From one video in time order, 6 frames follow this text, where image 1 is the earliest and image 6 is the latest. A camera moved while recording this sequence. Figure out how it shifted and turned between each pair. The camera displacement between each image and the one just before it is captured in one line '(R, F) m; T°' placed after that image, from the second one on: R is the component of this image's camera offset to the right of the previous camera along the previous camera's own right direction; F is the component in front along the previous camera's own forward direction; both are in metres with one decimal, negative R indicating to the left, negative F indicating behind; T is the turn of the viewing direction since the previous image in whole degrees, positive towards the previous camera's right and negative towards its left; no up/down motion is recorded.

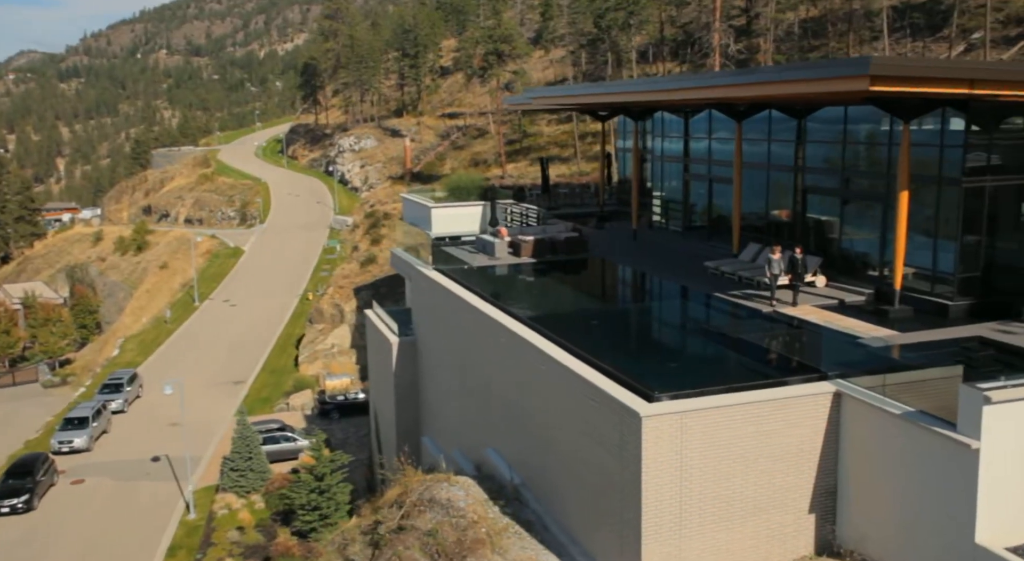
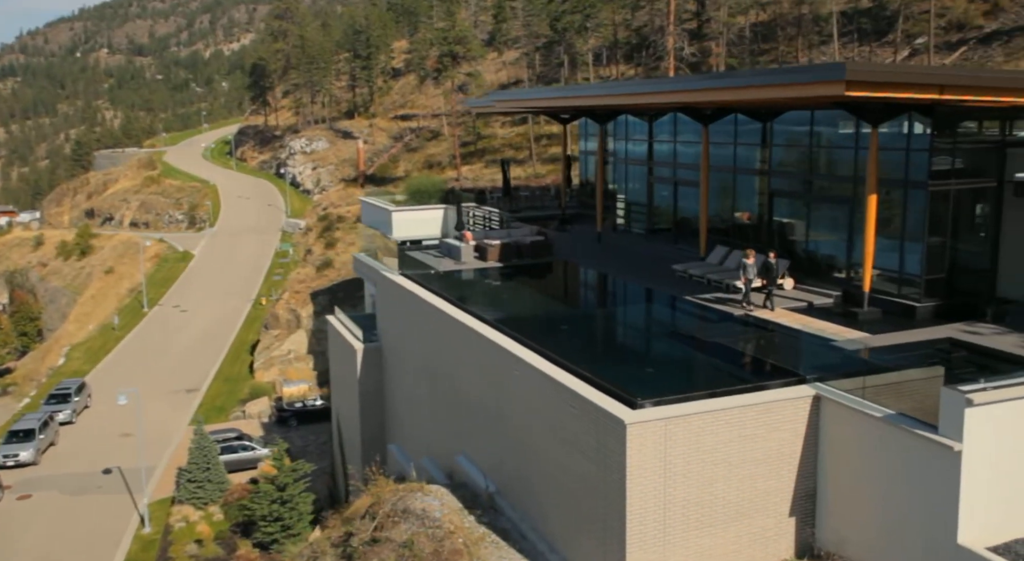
(-0.4, +0.2) m; +3°
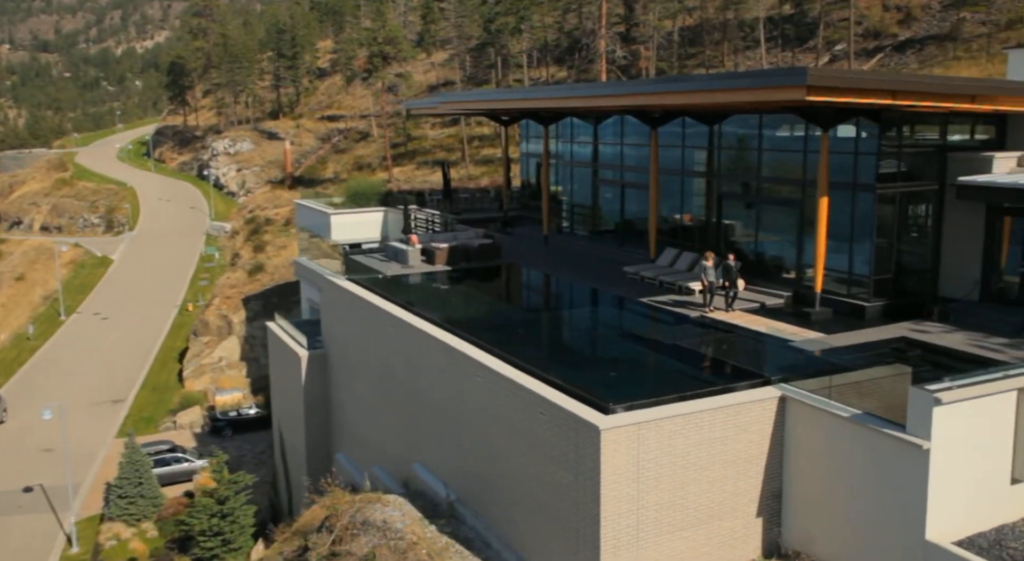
(-0.6, +0.2) m; +5°
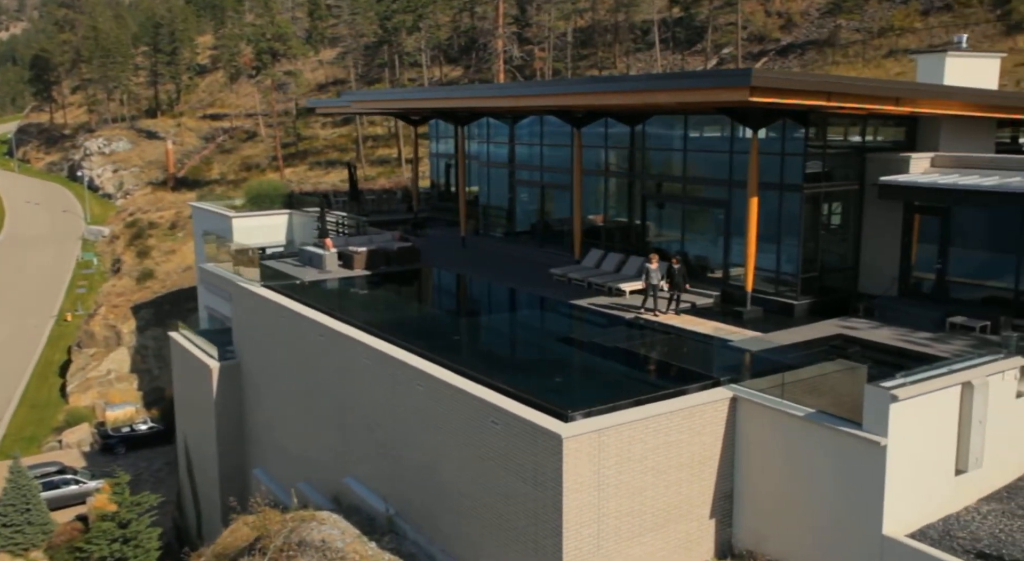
(-0.9, +0.5) m; +7°
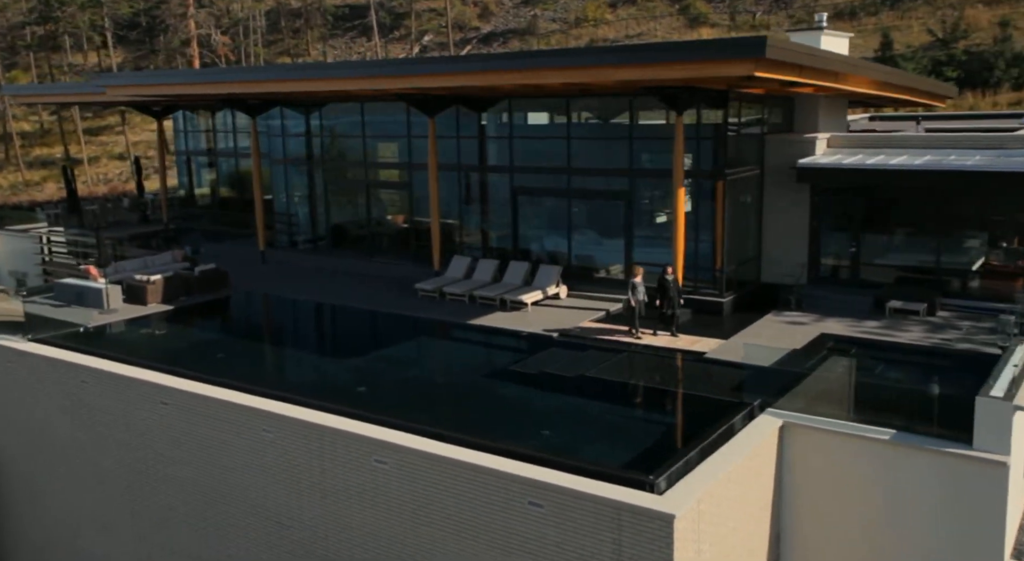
(-3.8, +4.1) m; +23°
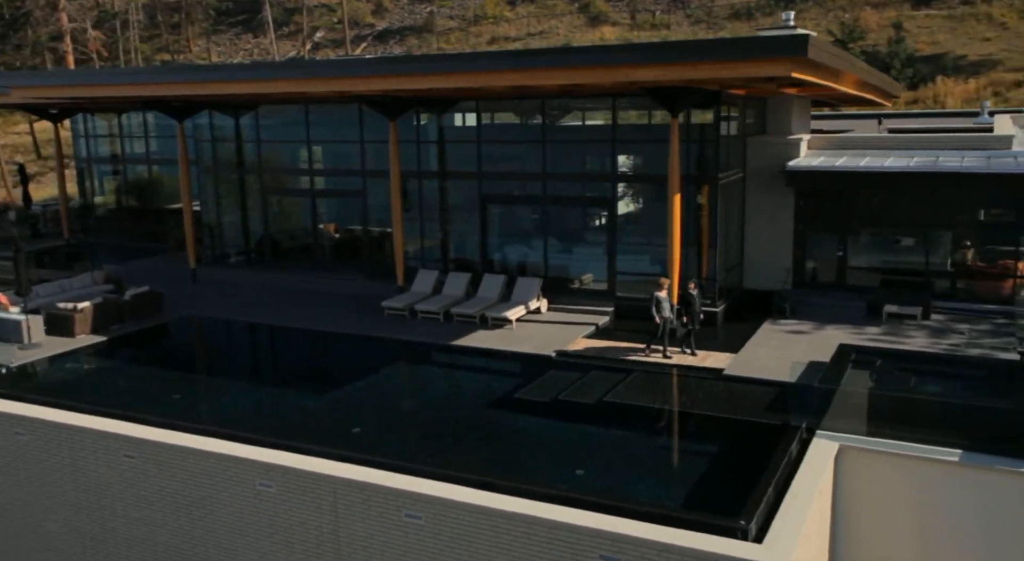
(-1.7, +1.3) m; +8°
